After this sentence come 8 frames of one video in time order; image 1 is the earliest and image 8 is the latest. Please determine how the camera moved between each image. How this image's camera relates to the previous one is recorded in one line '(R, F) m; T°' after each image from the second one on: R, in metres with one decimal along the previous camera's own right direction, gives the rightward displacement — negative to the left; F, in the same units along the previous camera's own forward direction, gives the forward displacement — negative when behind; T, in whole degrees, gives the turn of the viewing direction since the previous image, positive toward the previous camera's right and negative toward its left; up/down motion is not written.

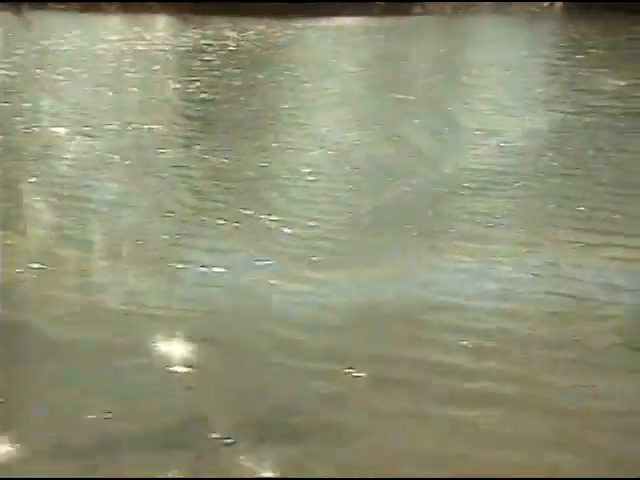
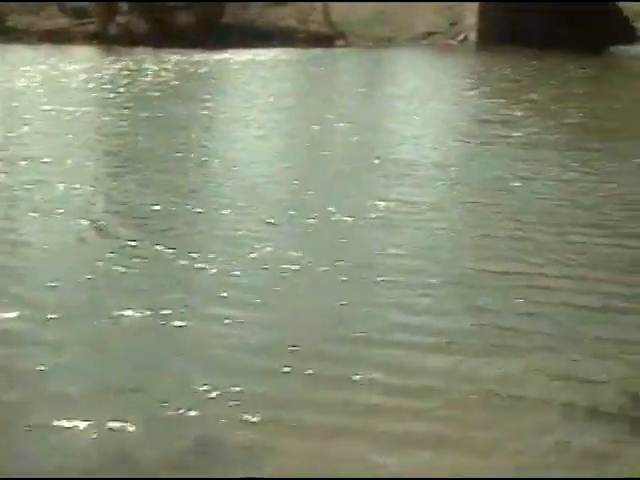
(0.0, 0.0) m; +6°
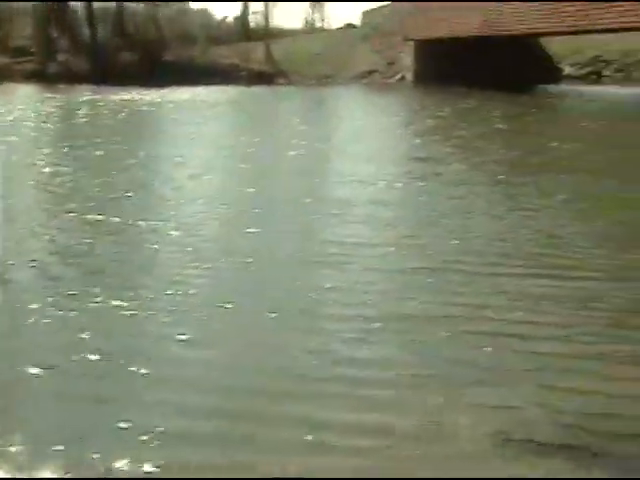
(0.0, -0.1) m; +5°
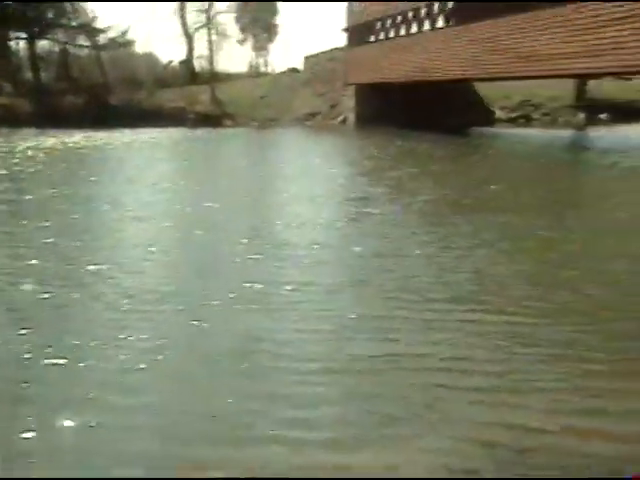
(0.0, -0.1) m; +5°
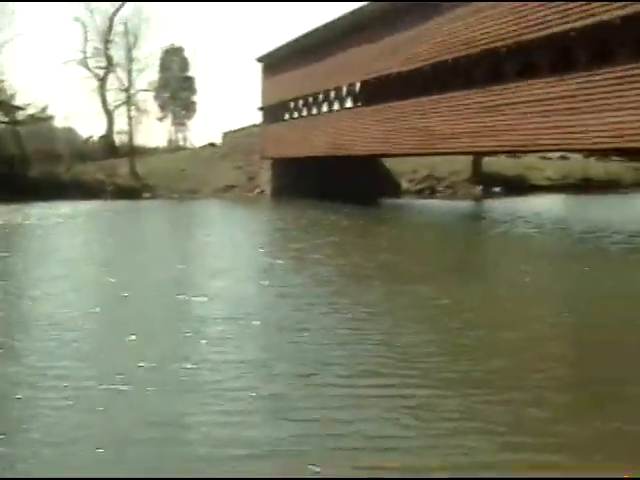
(+0.1, -0.4) m; +7°
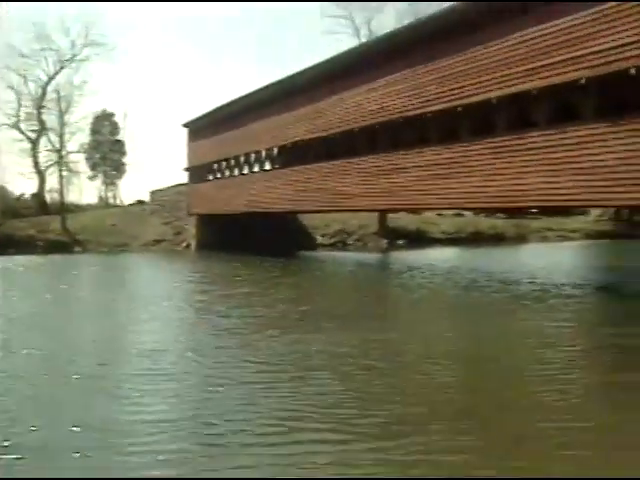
(+0.3, -1.0) m; +6°
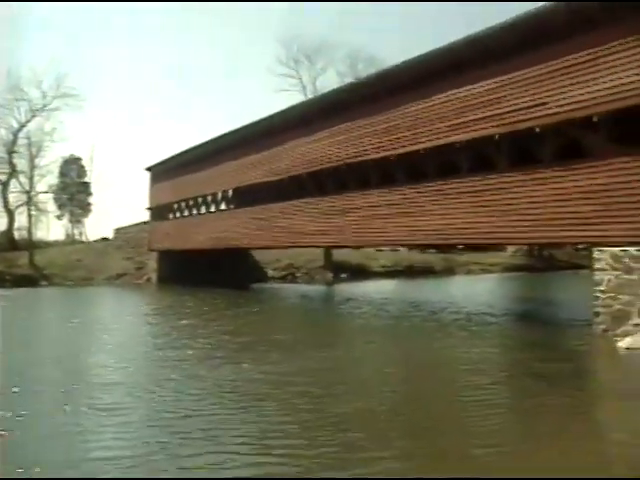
(+0.1, -1.2) m; +4°
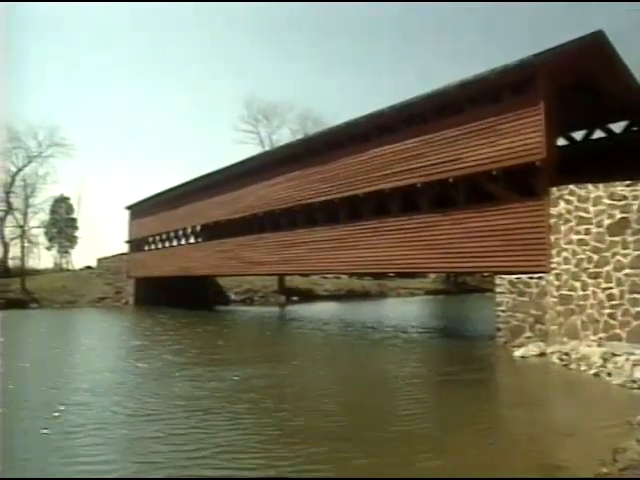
(+0.1, -2.4) m; +4°
